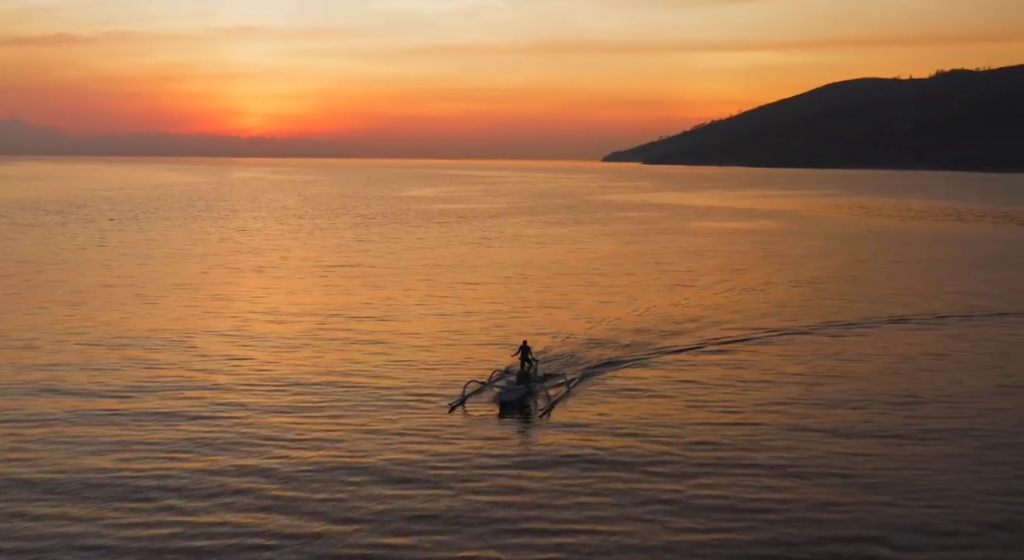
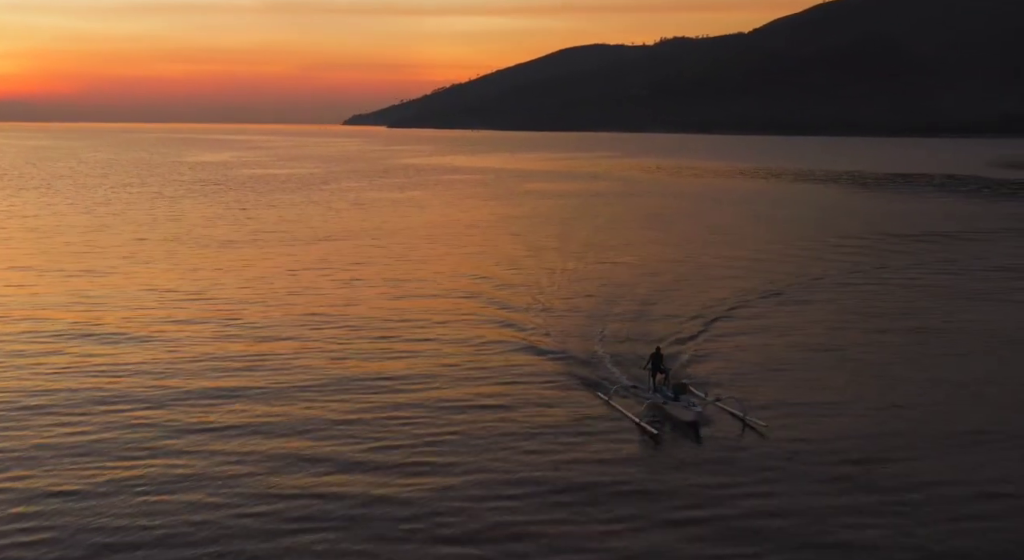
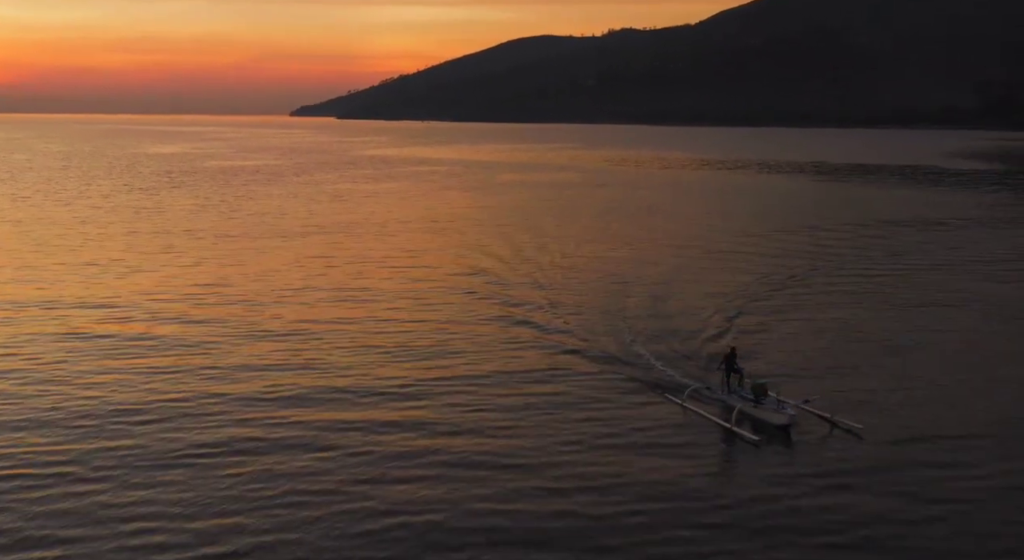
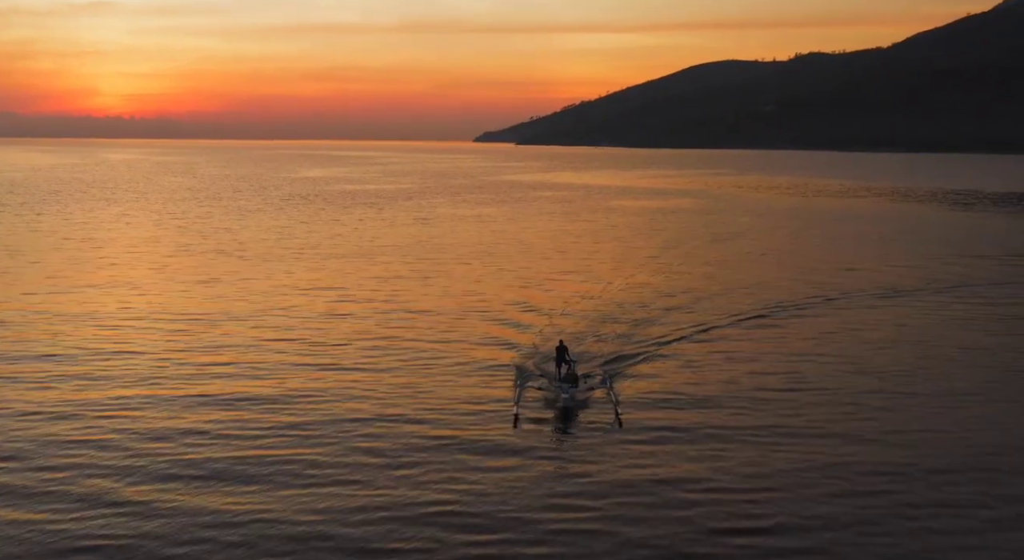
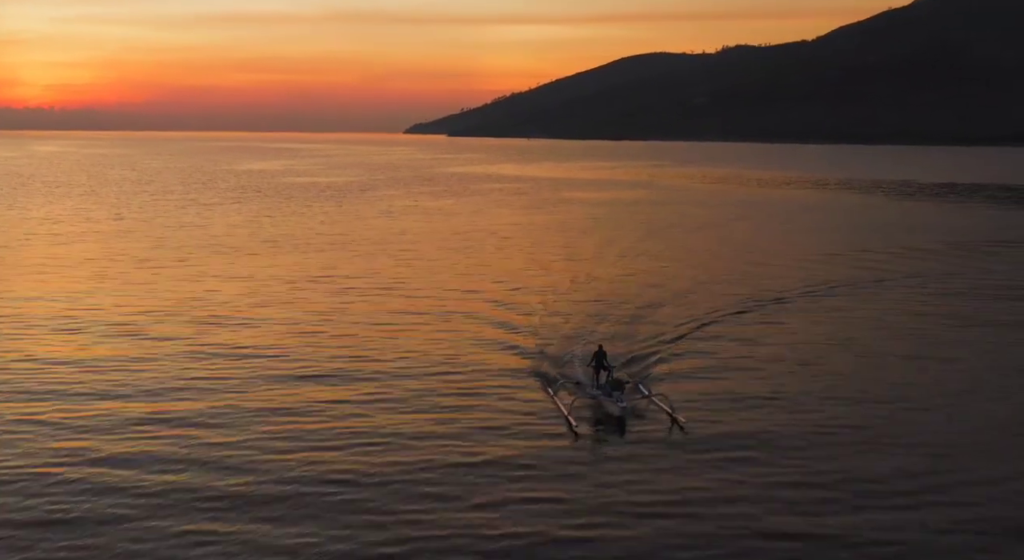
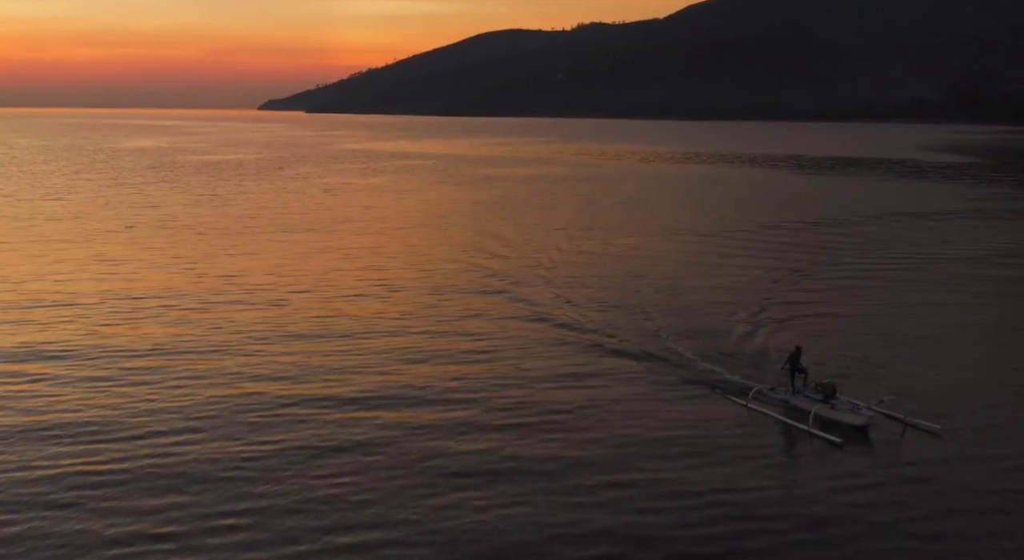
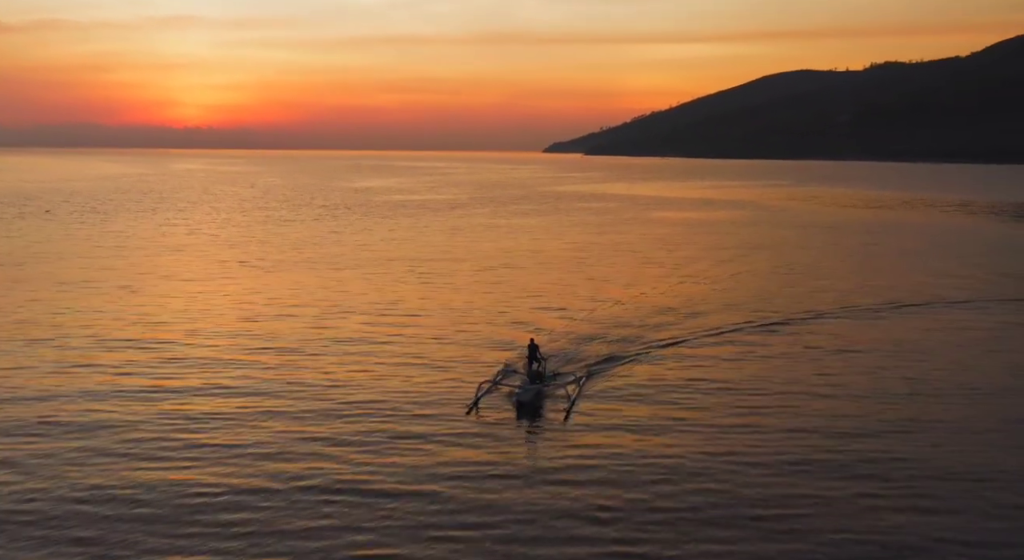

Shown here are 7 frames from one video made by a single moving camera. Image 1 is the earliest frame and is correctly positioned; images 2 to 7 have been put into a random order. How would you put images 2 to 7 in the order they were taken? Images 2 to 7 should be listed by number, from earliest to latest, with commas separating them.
7, 4, 5, 2, 3, 6
